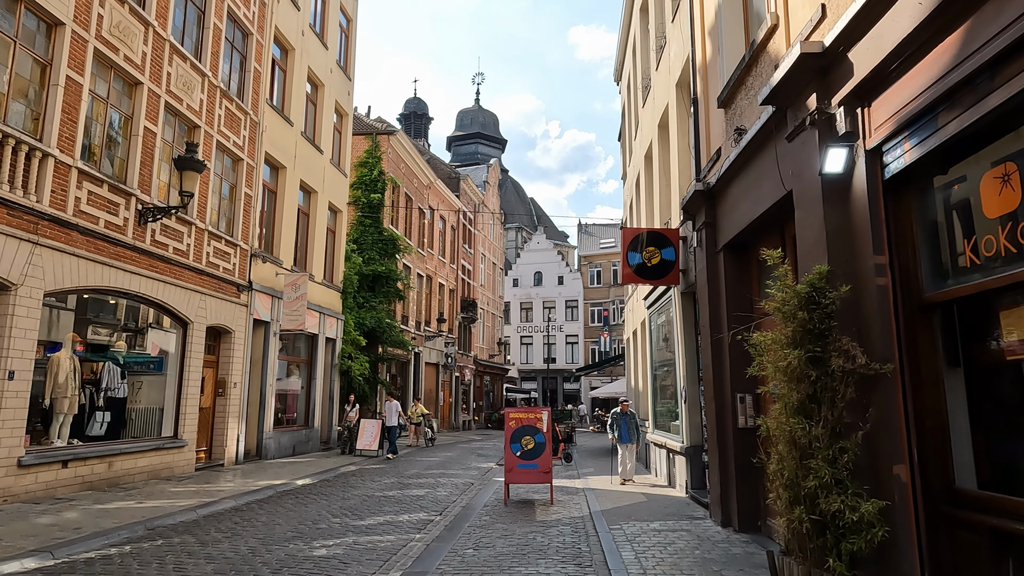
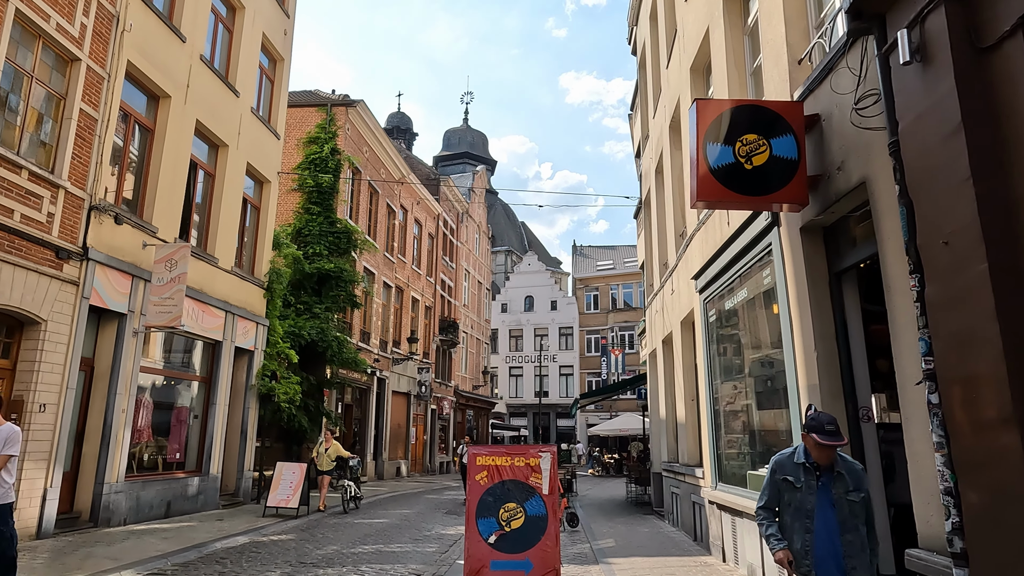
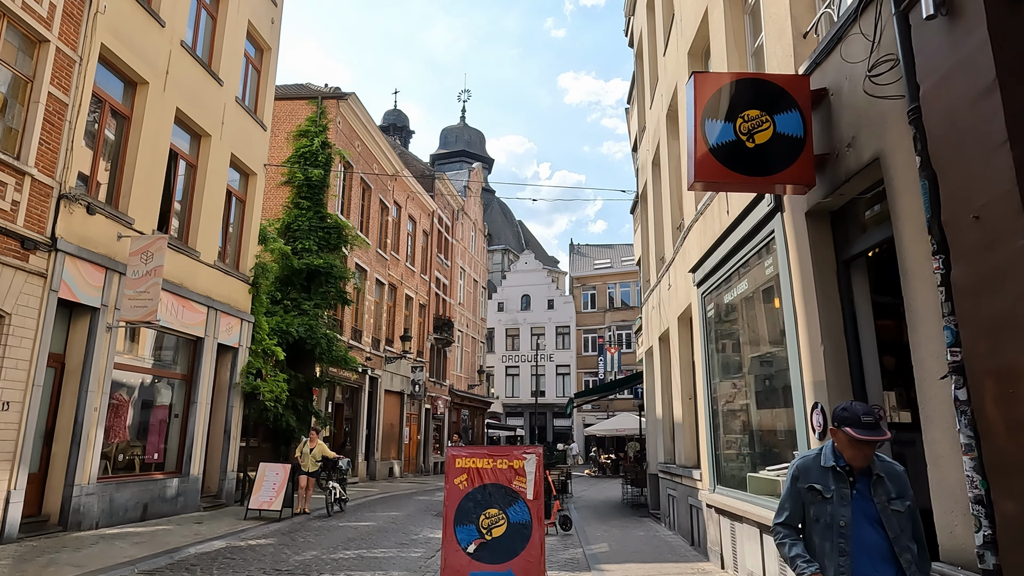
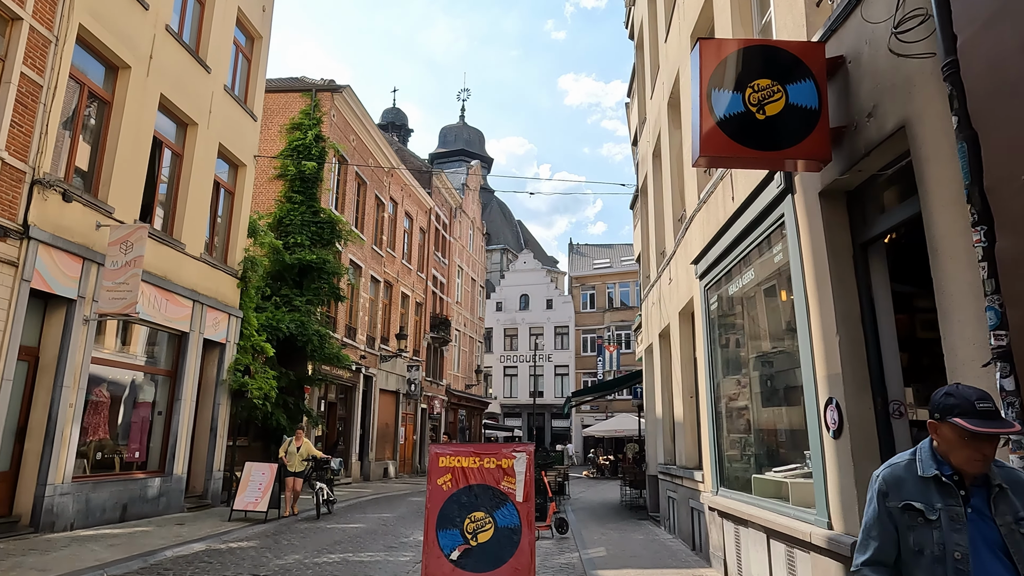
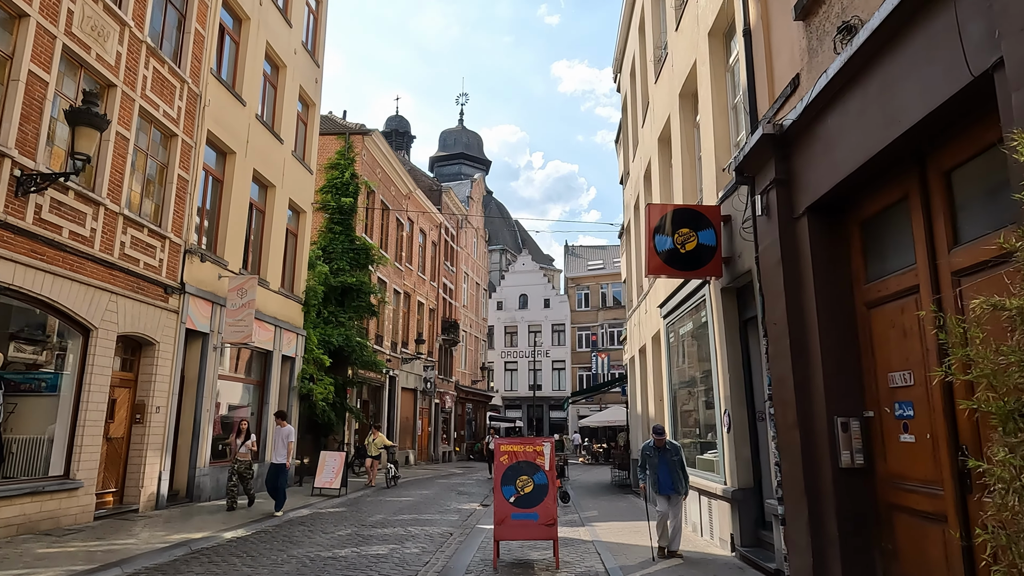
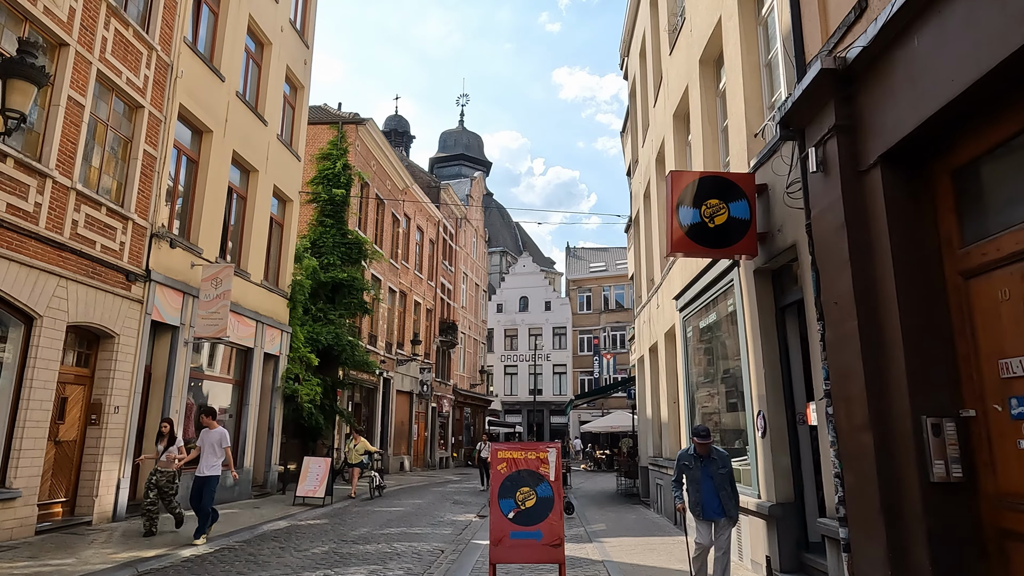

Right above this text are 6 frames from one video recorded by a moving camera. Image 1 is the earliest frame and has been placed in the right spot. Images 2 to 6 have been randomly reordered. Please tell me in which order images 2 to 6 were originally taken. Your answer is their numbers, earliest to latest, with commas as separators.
5, 6, 2, 3, 4
